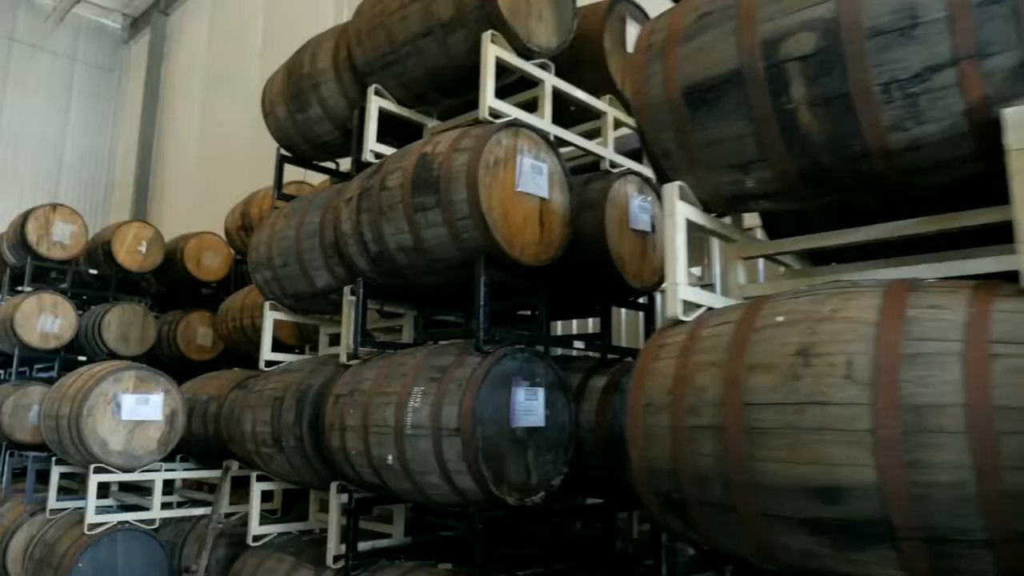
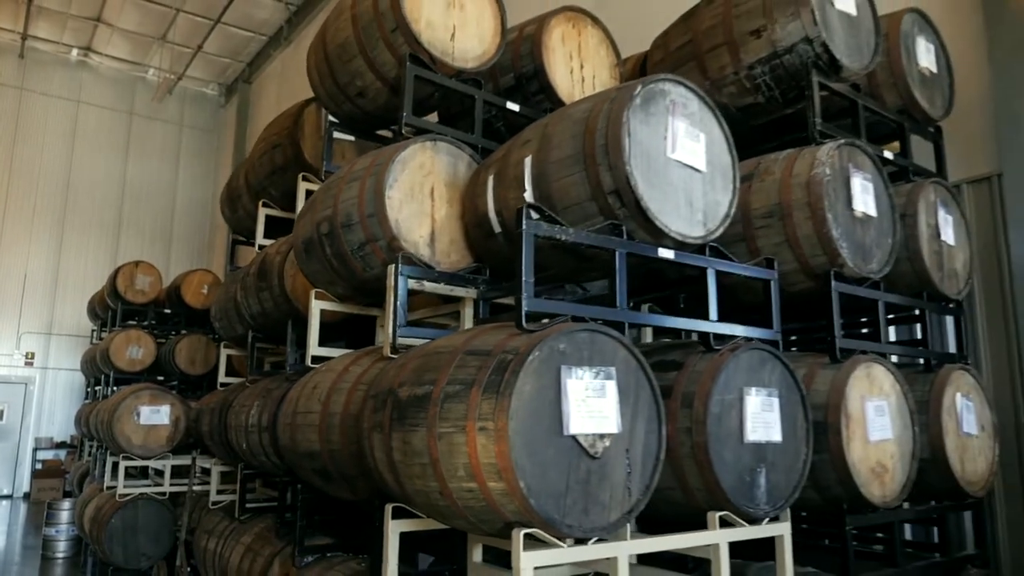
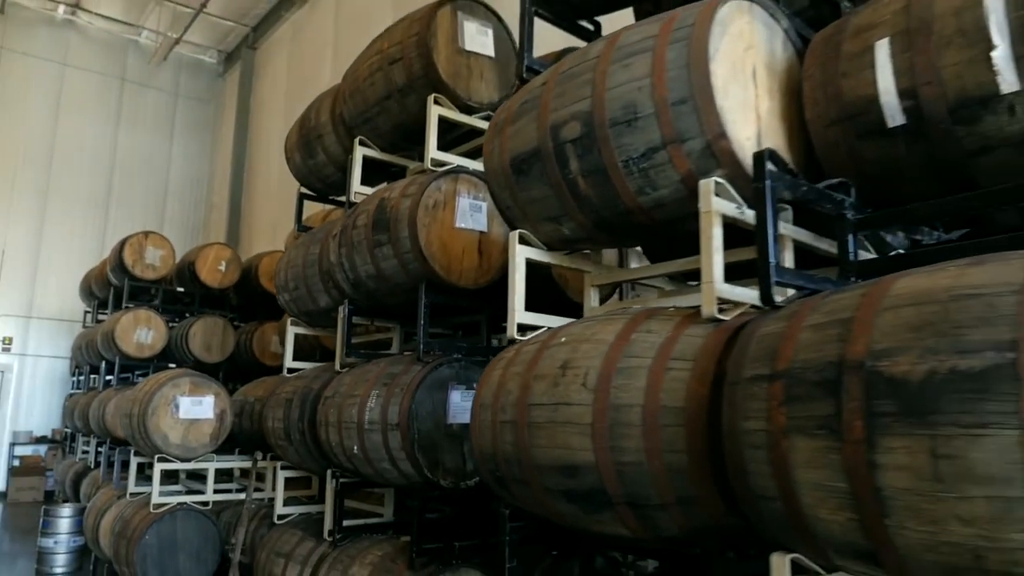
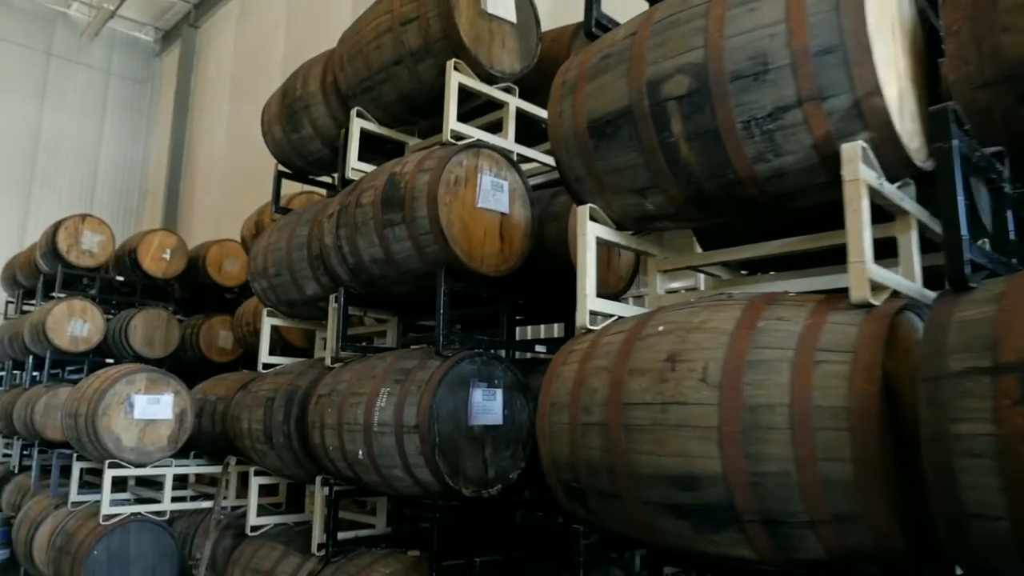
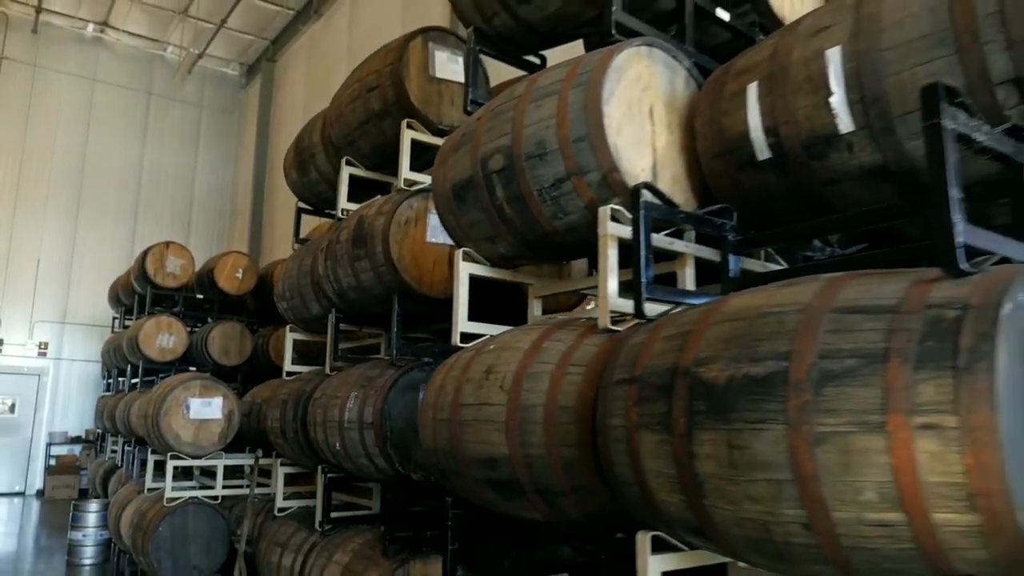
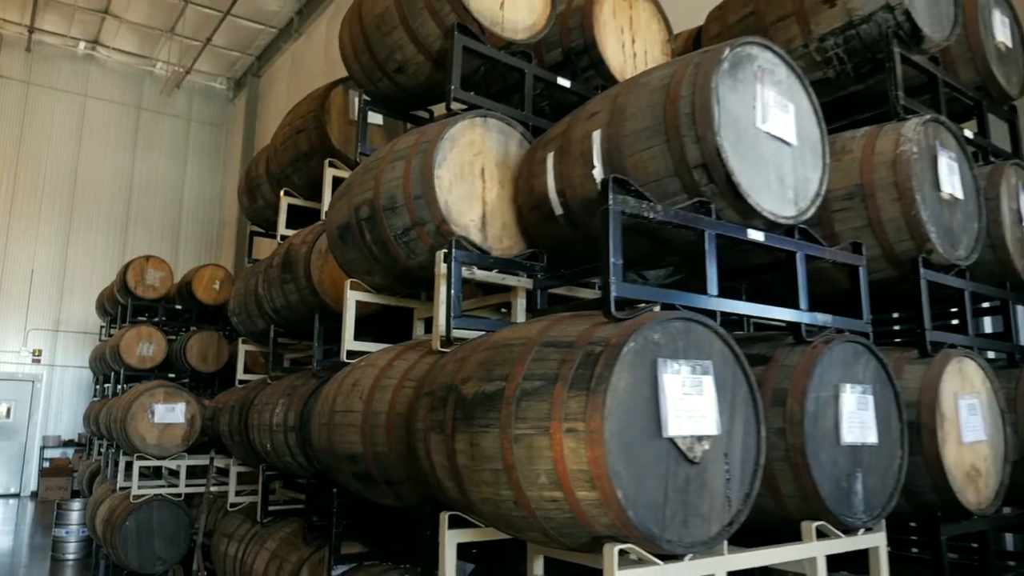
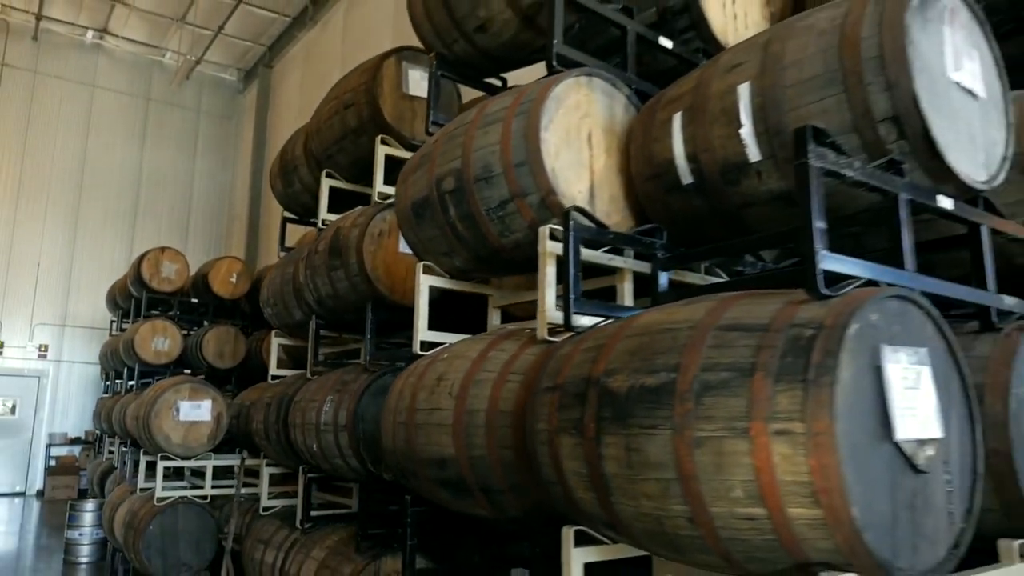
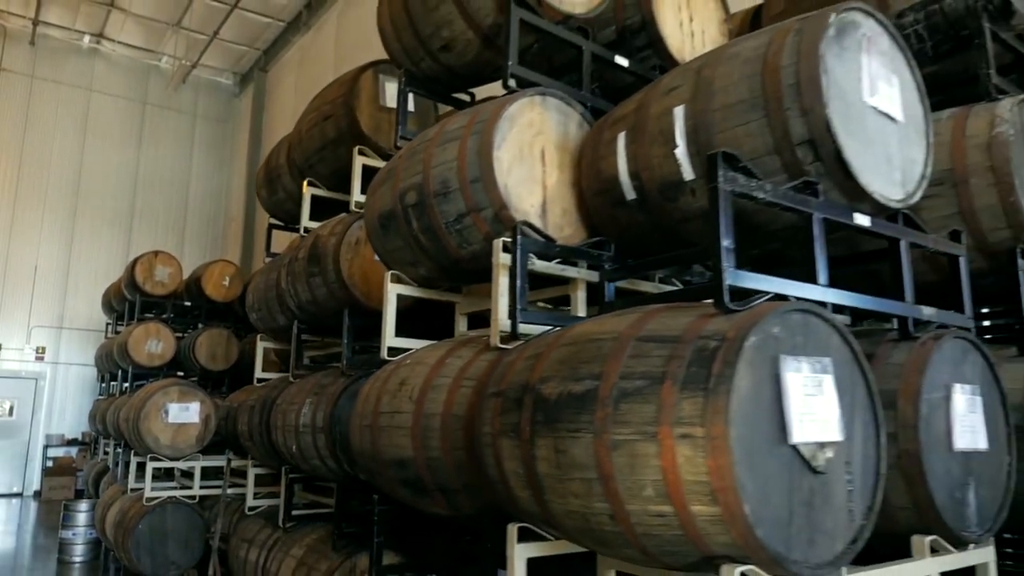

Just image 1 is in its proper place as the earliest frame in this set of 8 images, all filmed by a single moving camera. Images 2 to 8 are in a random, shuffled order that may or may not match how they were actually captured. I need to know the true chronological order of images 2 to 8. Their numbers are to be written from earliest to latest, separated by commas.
4, 3, 5, 7, 8, 6, 2
